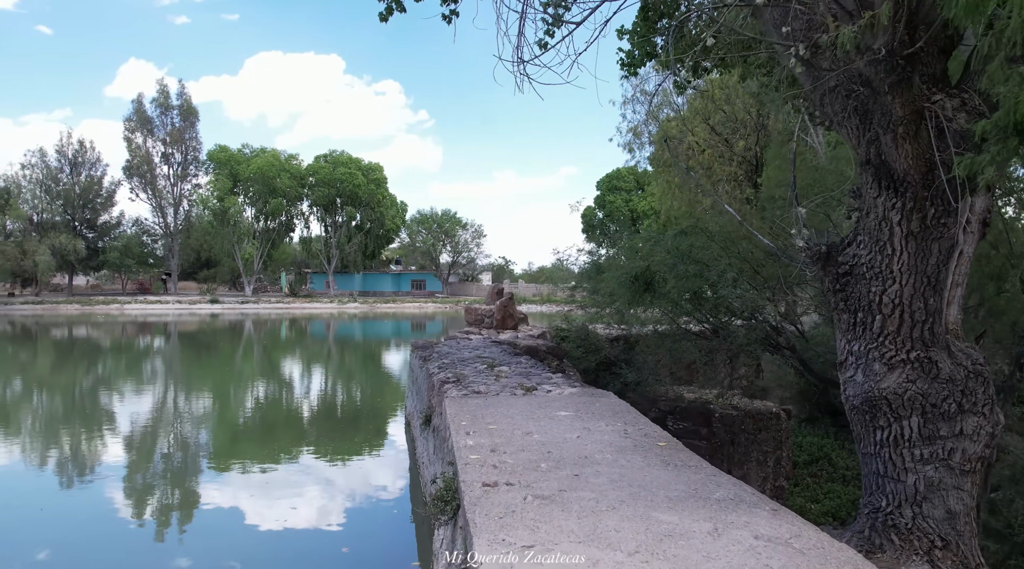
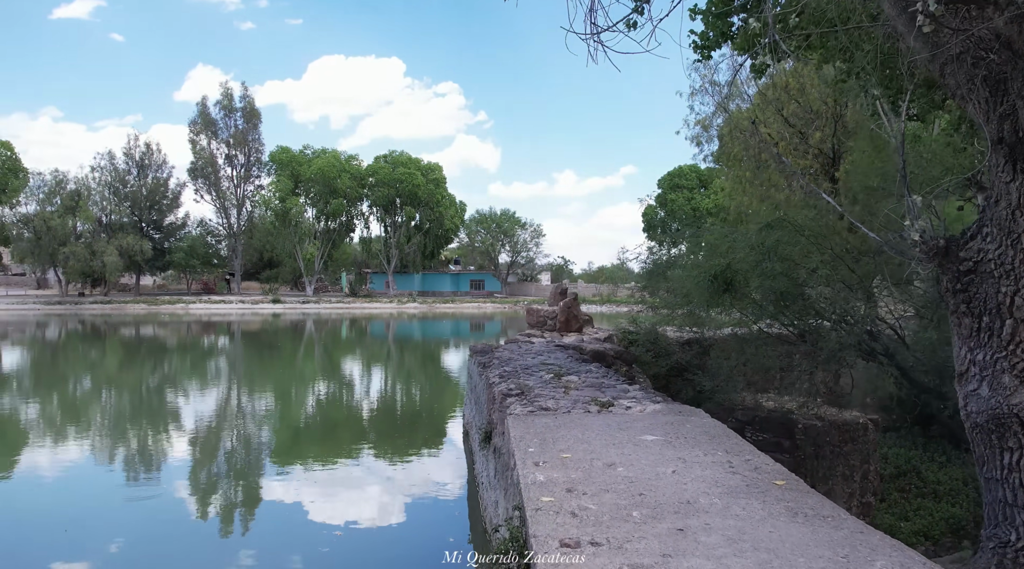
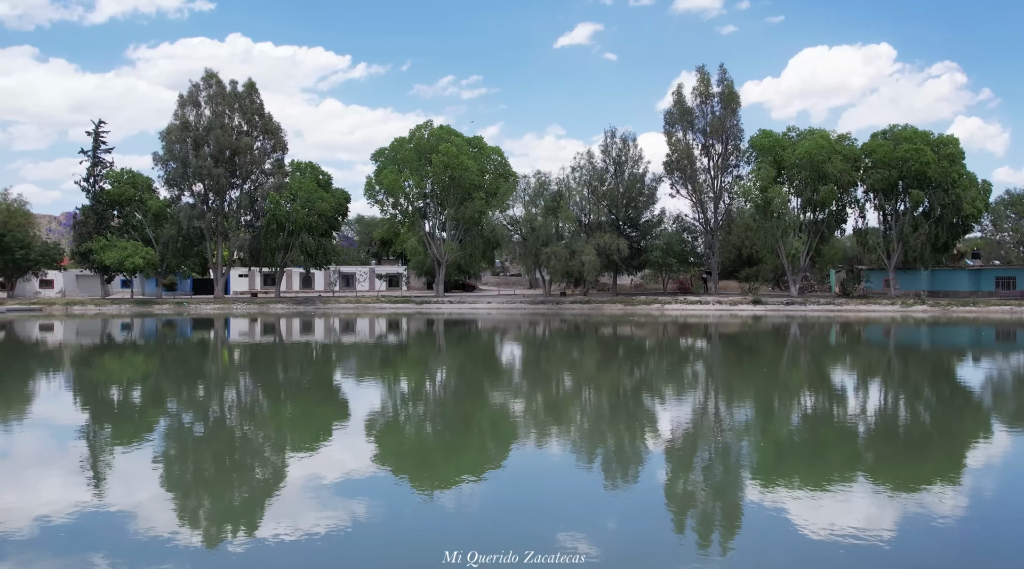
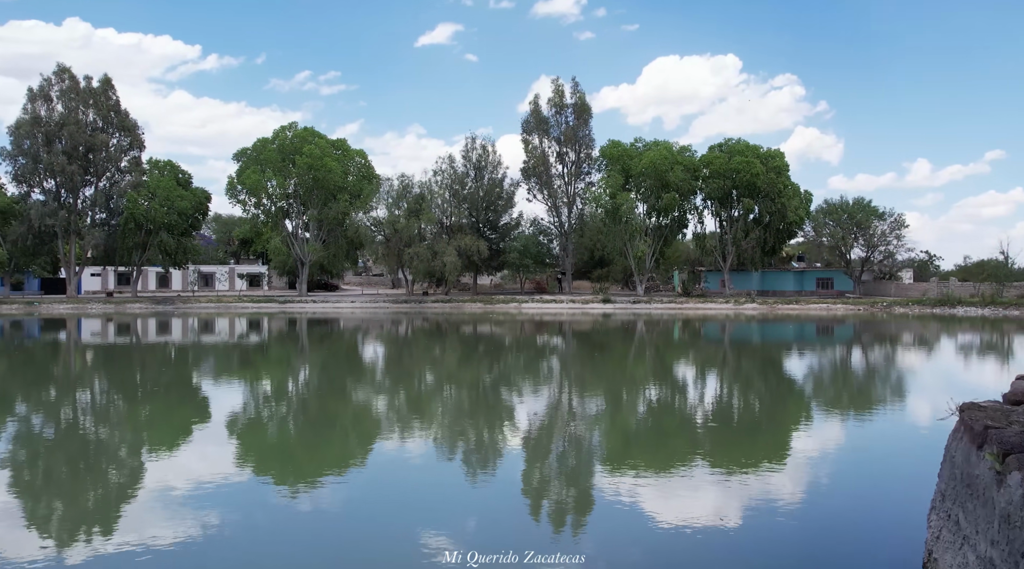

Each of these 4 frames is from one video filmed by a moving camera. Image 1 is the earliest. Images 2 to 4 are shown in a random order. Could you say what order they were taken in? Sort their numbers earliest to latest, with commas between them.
2, 4, 3
